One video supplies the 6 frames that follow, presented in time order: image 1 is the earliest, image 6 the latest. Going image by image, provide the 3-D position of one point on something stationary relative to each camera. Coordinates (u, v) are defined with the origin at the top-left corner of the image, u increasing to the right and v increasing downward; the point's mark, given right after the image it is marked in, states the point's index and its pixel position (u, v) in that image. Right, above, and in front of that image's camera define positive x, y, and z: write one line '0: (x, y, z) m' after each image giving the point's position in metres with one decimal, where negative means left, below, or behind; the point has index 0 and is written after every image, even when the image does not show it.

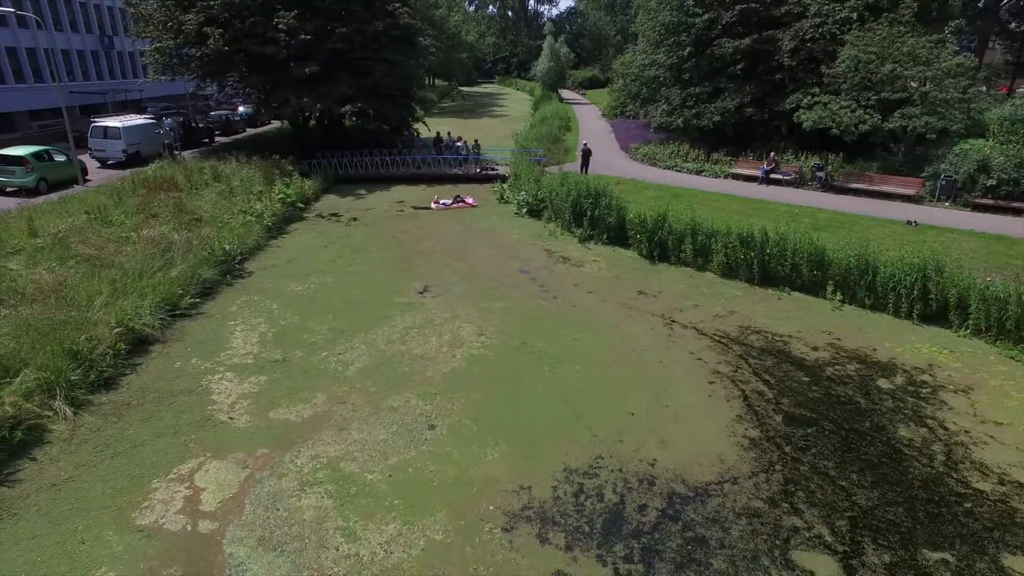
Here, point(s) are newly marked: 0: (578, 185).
0: (+1.6, +2.5, +16.4) m
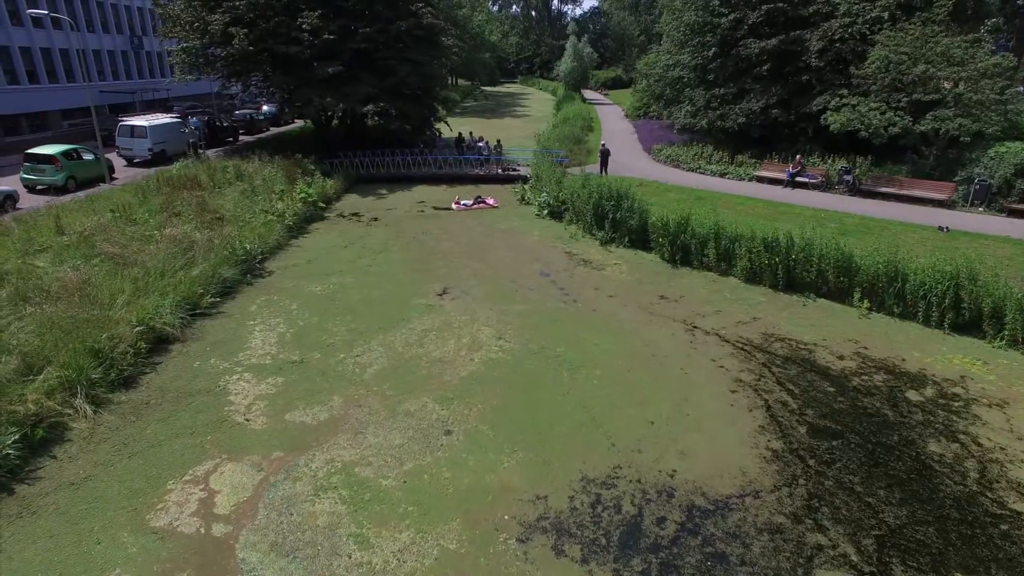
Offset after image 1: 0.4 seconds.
0: (+2.2, +2.5, +16.2) m
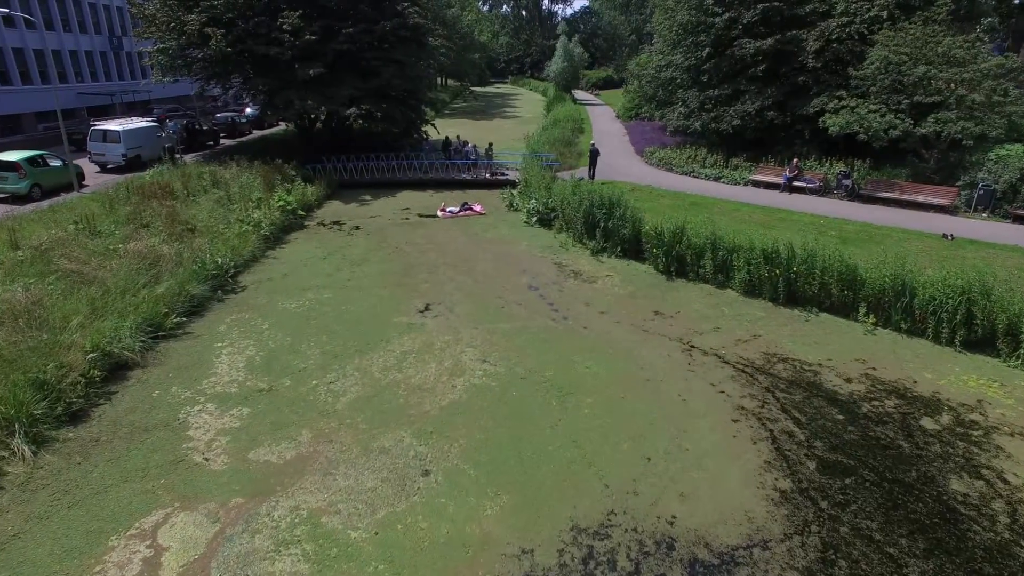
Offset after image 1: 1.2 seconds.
0: (+1.9, +2.2, +15.5) m
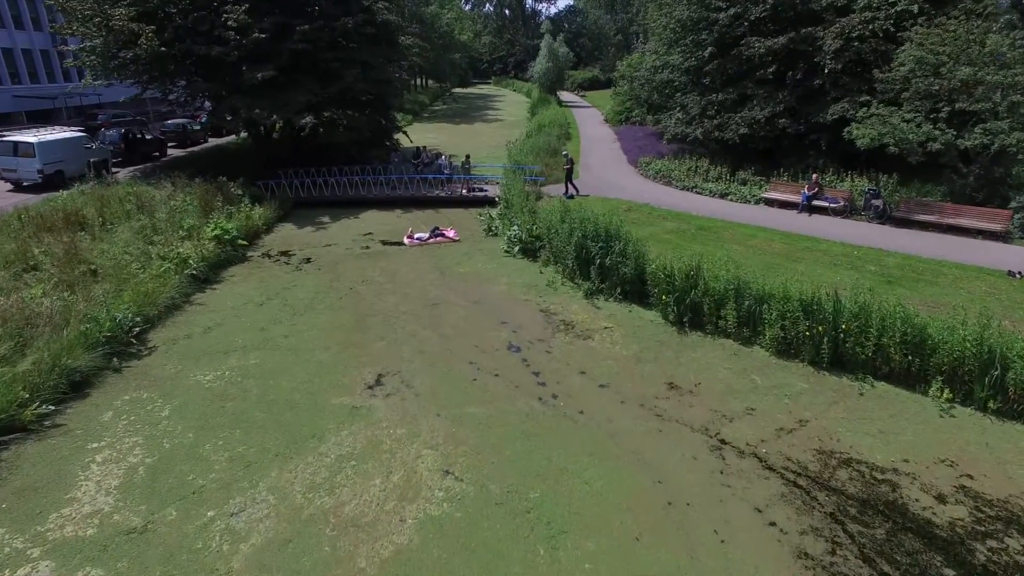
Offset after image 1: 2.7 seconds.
0: (+1.4, +1.3, +13.0) m
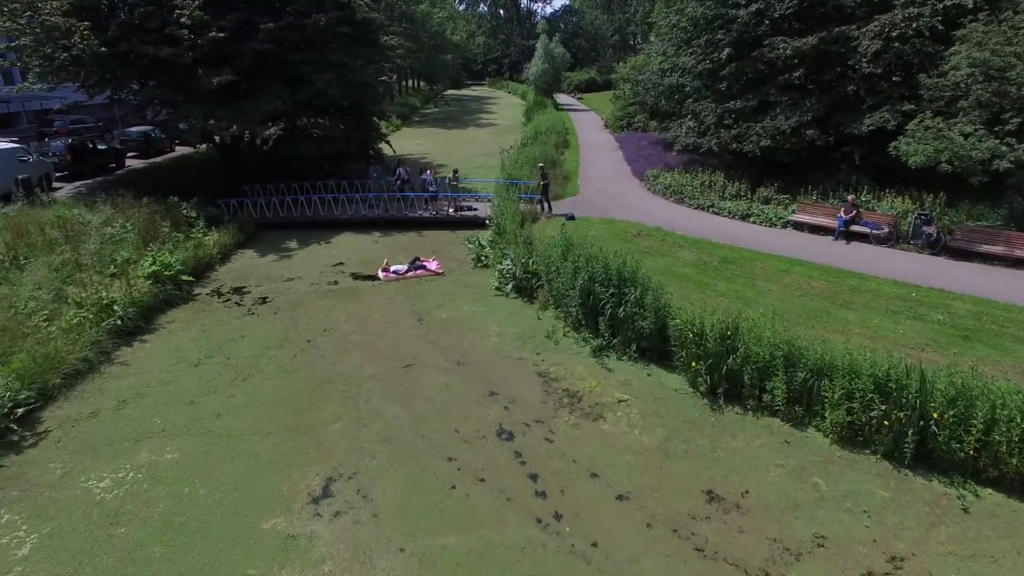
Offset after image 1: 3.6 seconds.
0: (+1.3, +0.4, +10.7) m
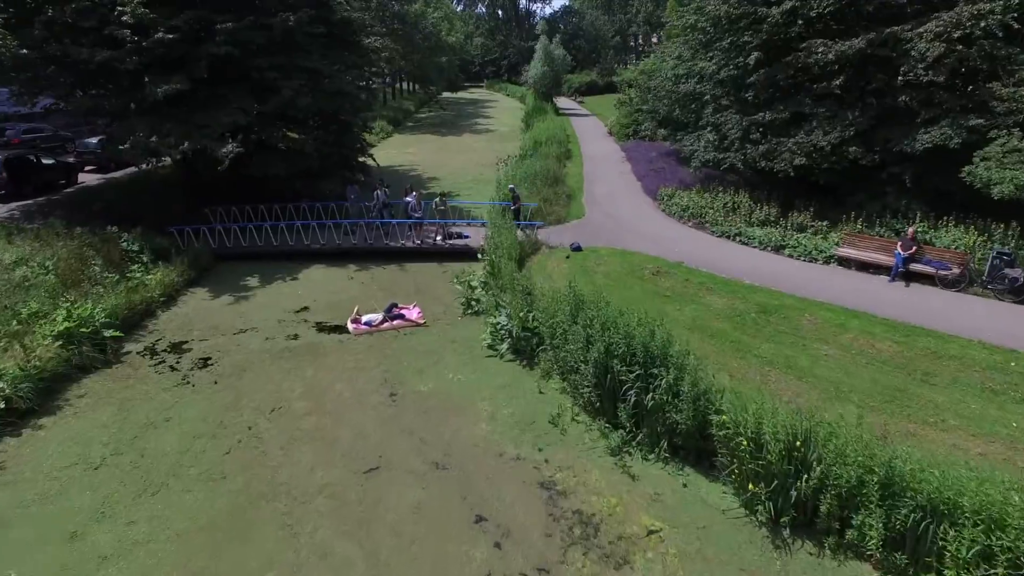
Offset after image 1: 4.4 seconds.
0: (+1.2, -0.5, +8.3) m
